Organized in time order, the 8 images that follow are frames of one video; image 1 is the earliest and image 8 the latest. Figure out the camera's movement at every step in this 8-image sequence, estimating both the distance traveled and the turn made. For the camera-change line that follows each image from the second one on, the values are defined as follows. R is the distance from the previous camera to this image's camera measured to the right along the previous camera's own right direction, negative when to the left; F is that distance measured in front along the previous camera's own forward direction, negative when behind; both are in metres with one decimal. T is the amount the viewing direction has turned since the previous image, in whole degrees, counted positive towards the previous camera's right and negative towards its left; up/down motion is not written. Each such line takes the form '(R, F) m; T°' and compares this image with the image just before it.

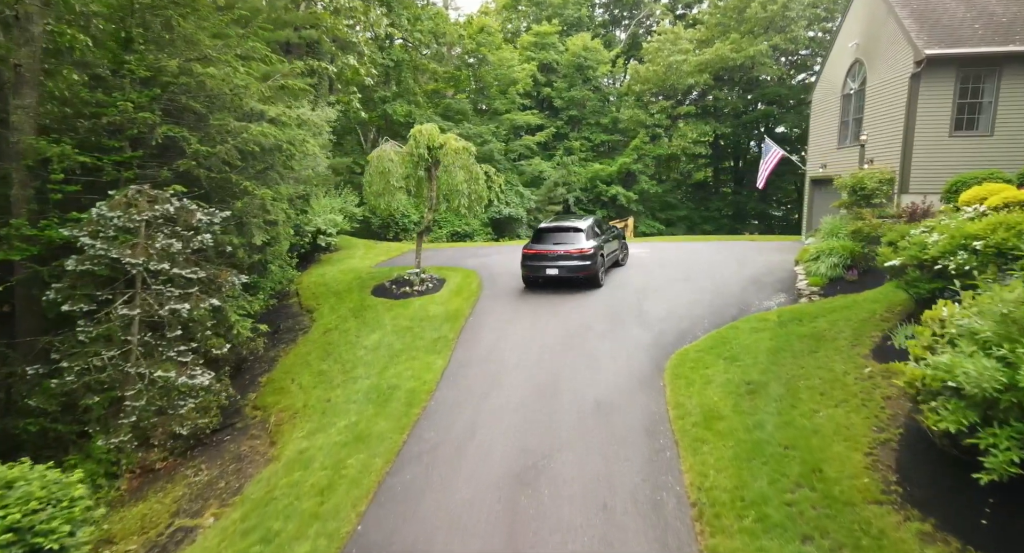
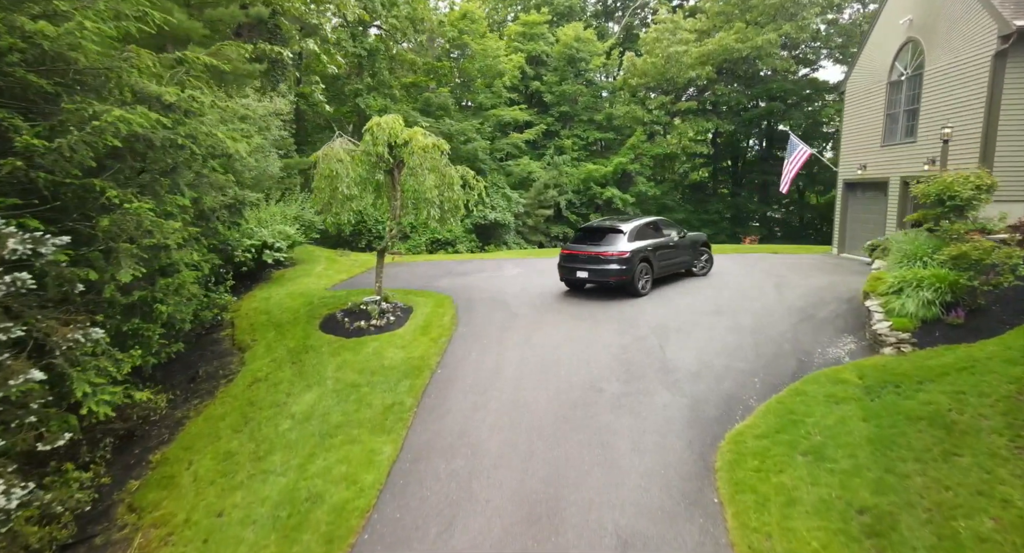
(+0.1, +2.2) m; +1°
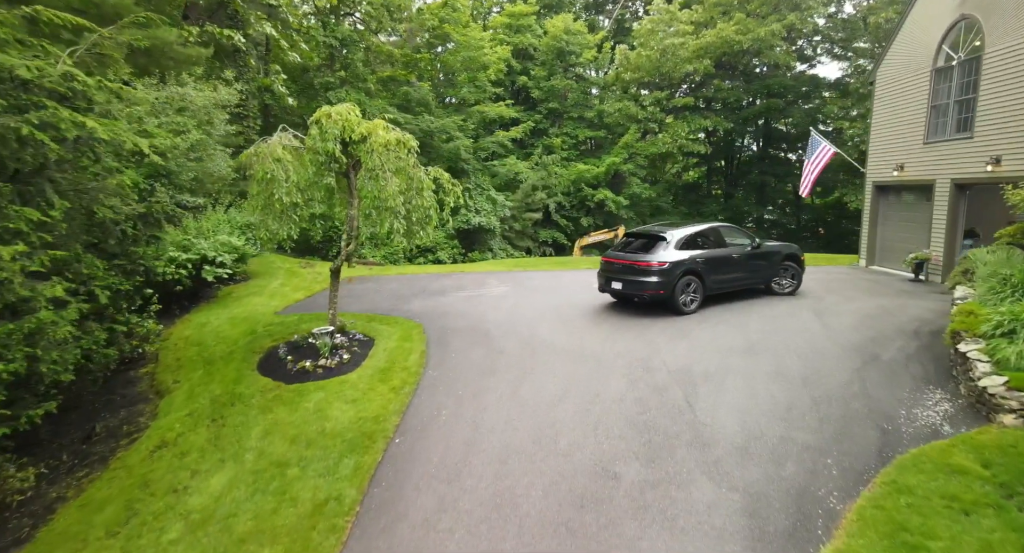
(+0.1, +1.7) m; +1°
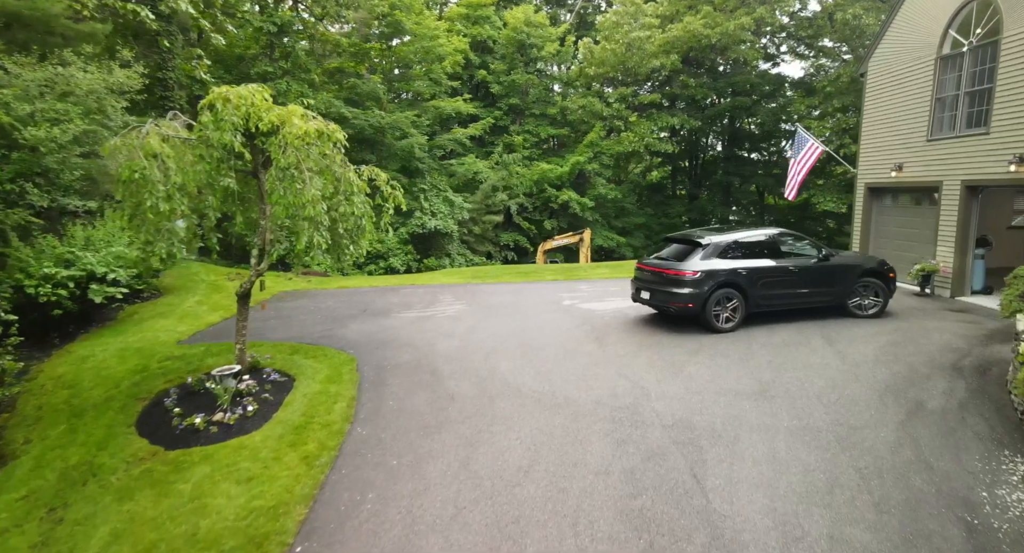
(+0.1, +1.4) m; +4°
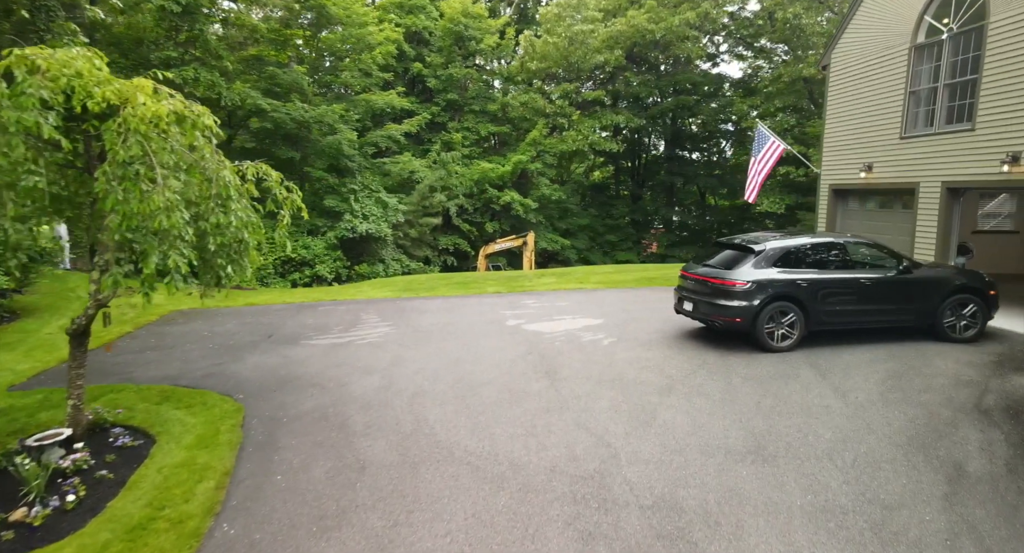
(+0.2, +1.3) m; +7°
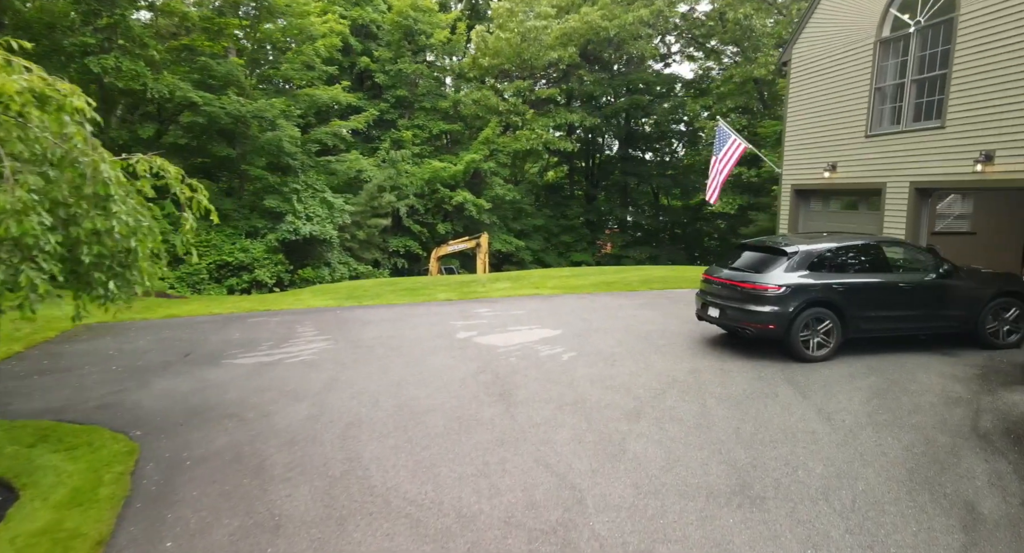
(+0.1, +0.7) m; +5°
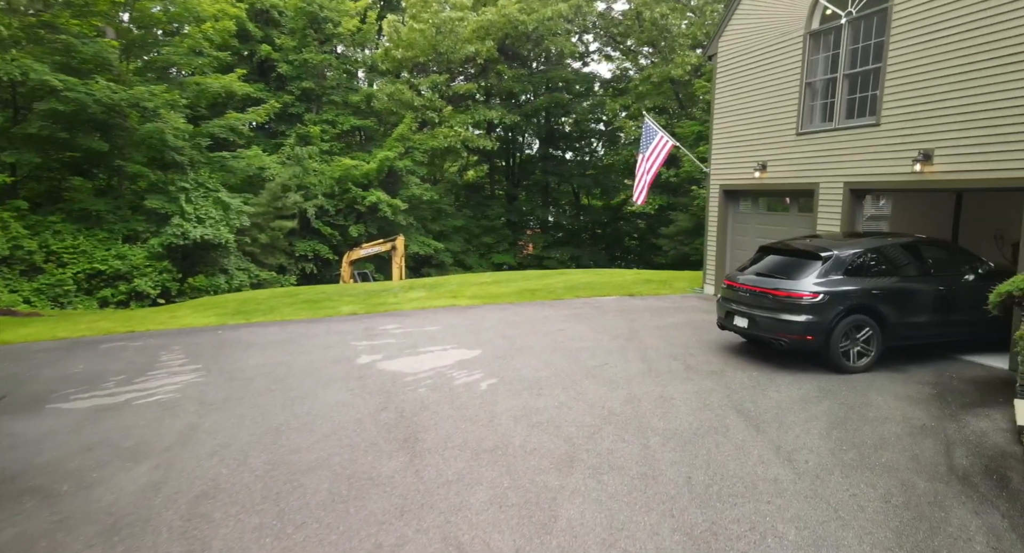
(+0.2, +0.9) m; +9°
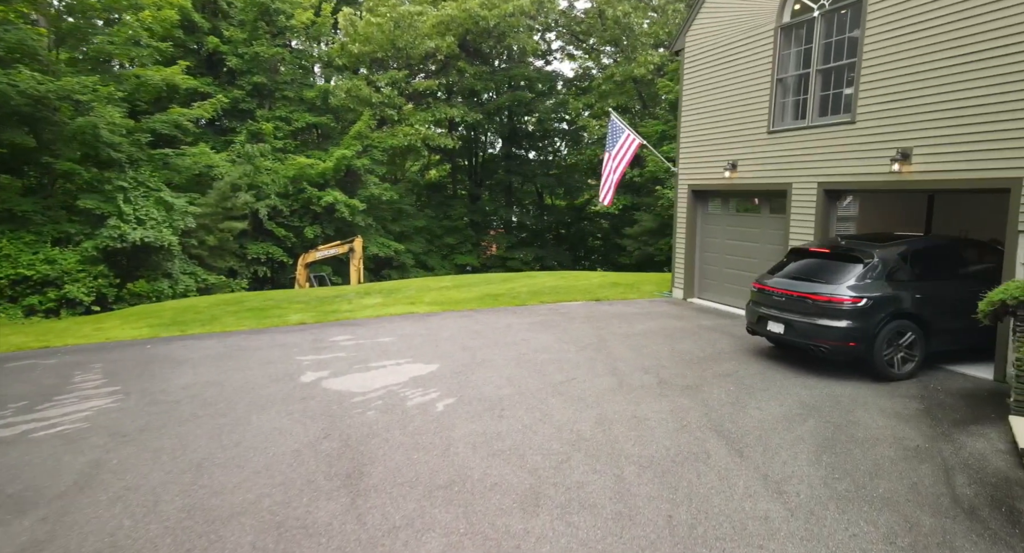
(+0.1, +0.5) m; +4°
